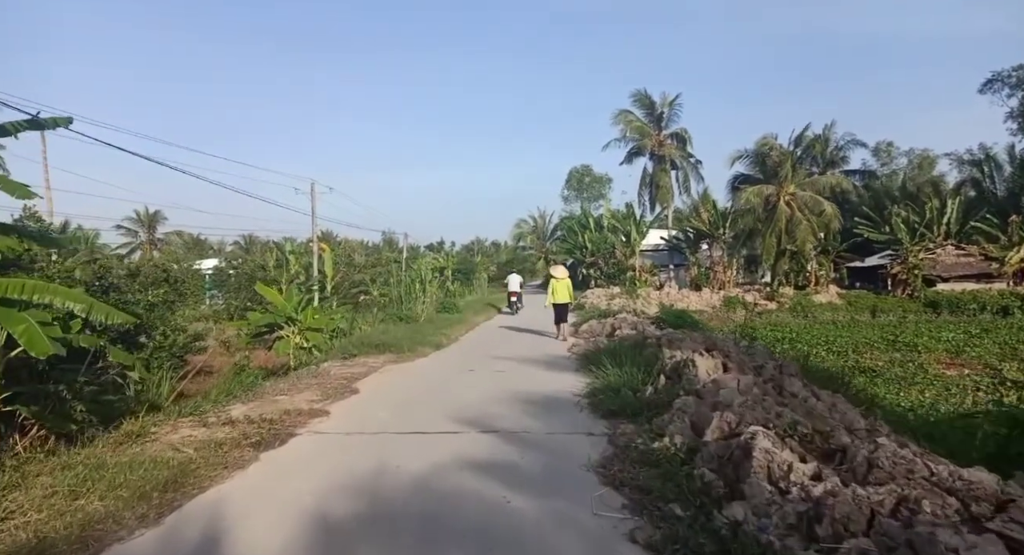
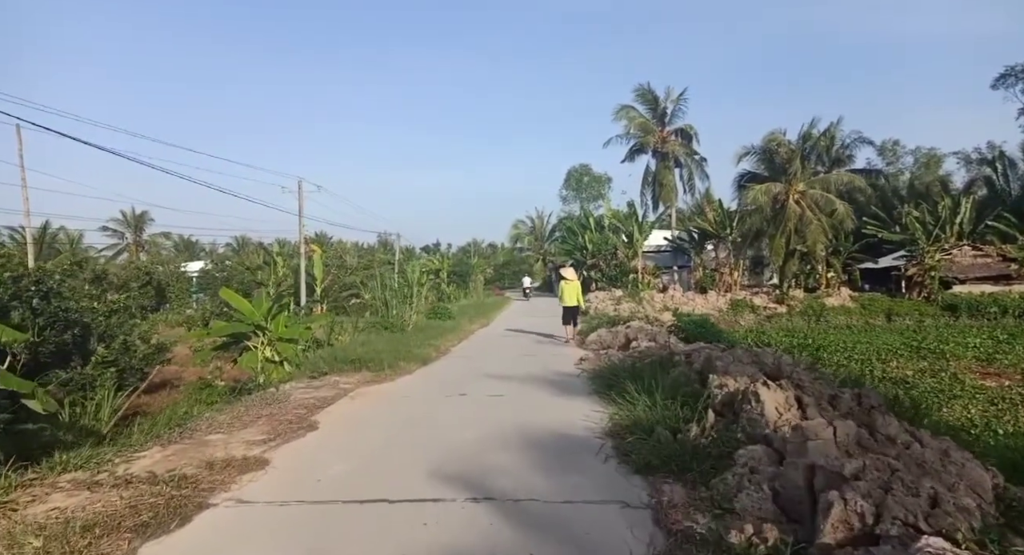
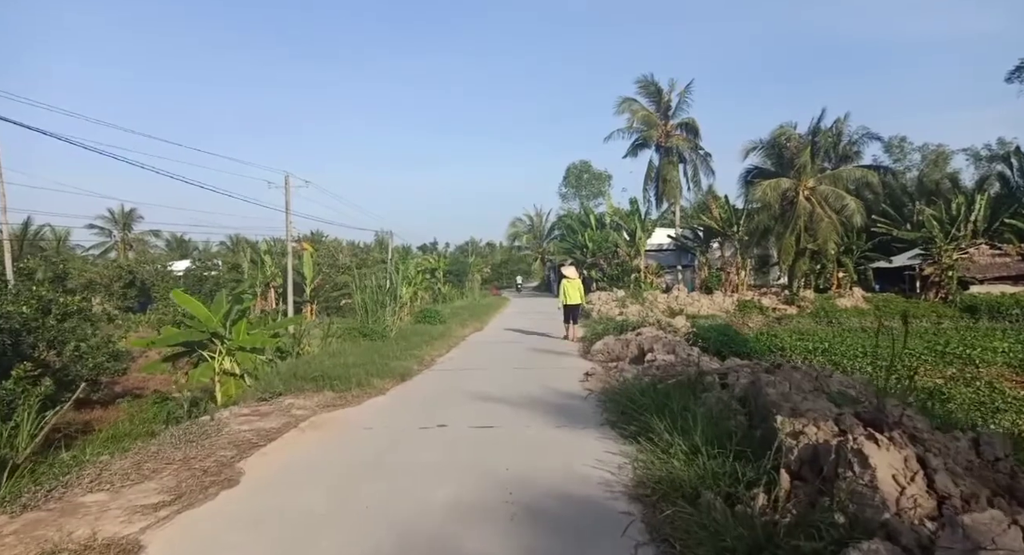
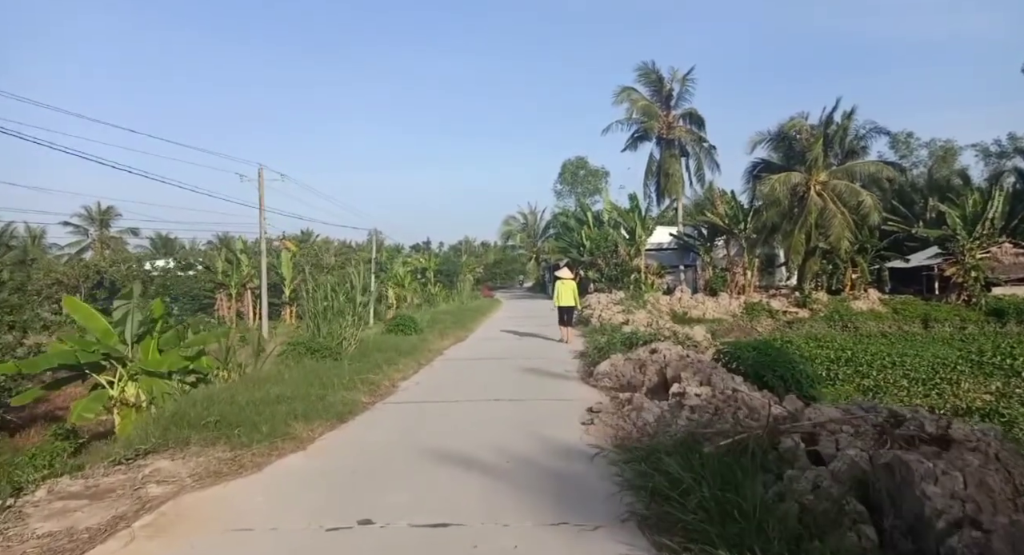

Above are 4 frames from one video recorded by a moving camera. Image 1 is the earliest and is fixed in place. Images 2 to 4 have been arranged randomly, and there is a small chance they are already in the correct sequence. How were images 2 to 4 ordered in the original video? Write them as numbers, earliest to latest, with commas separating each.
2, 3, 4
